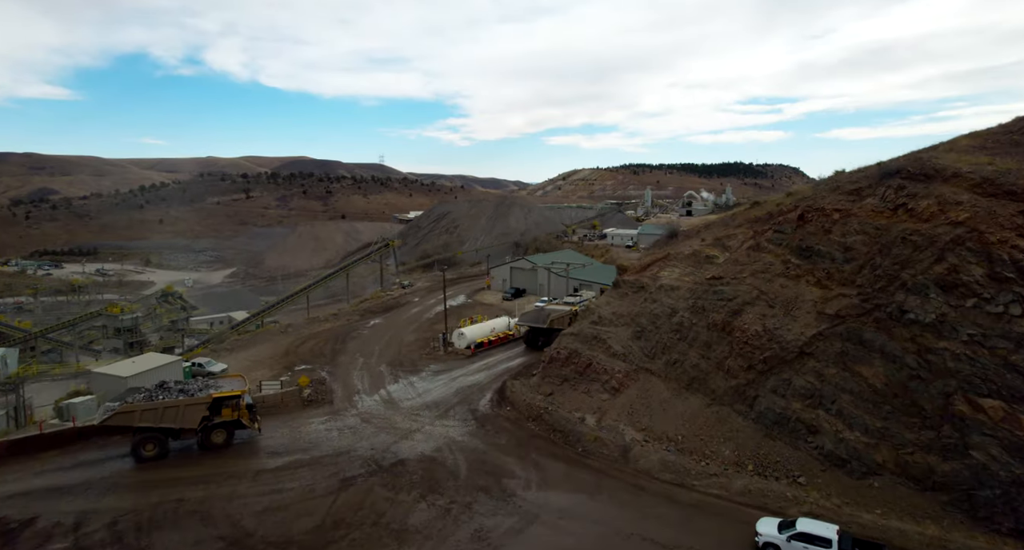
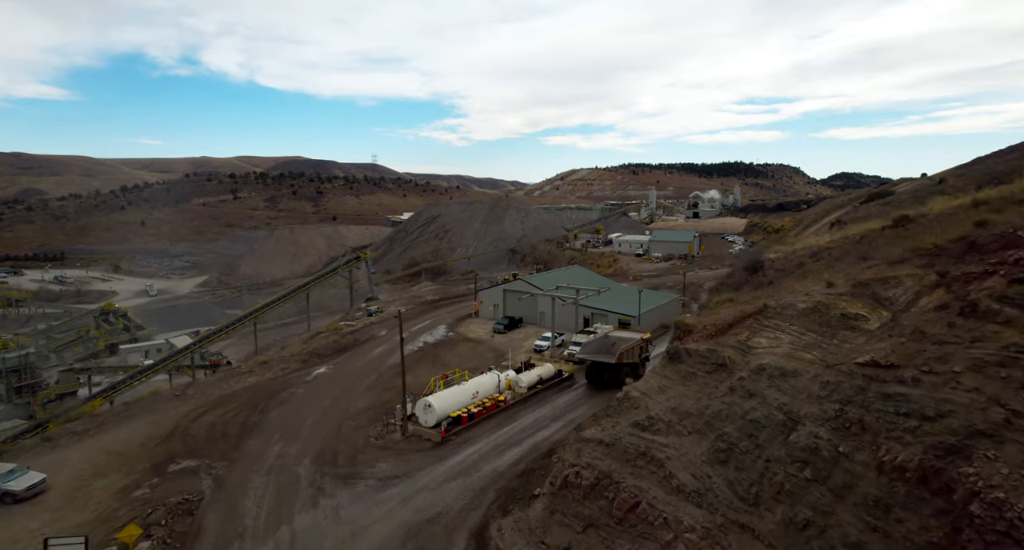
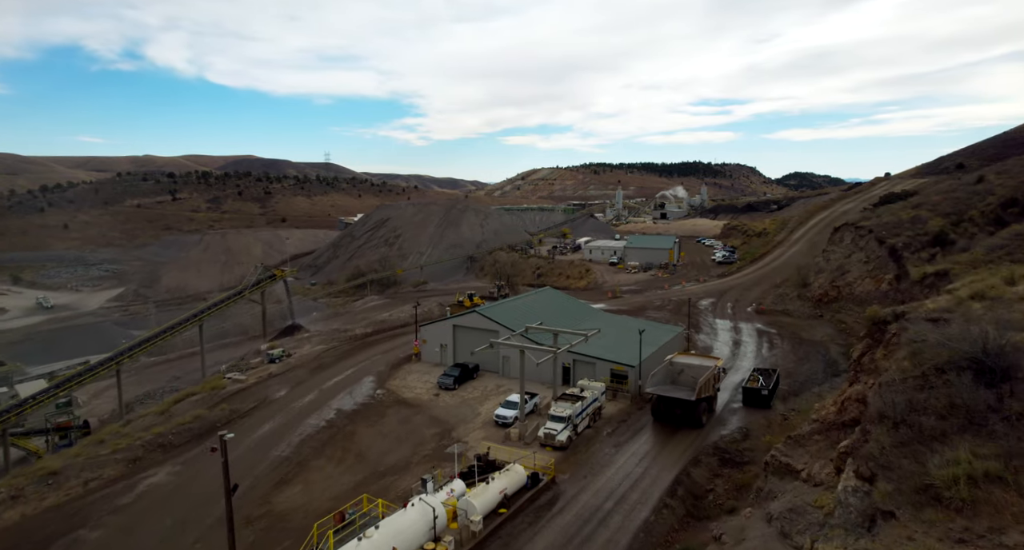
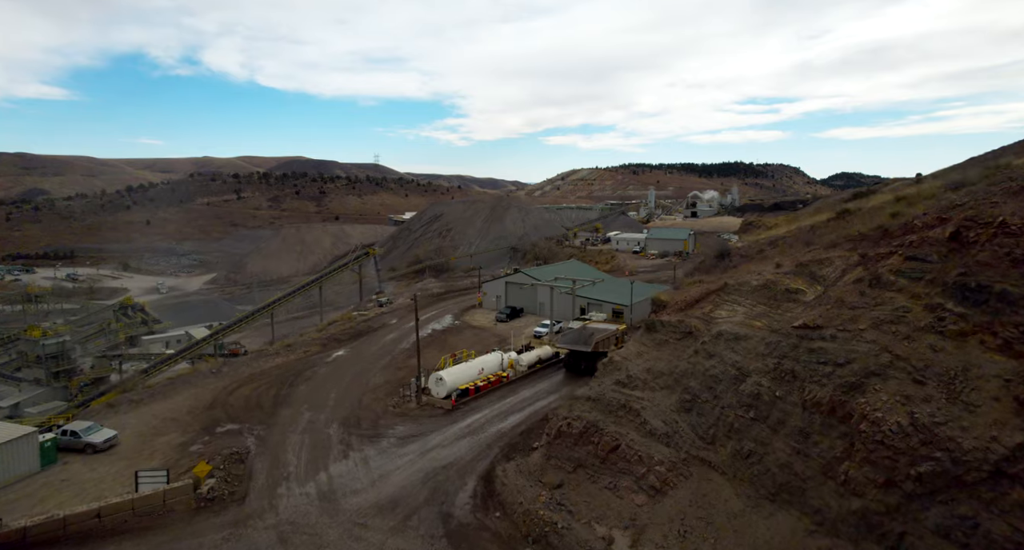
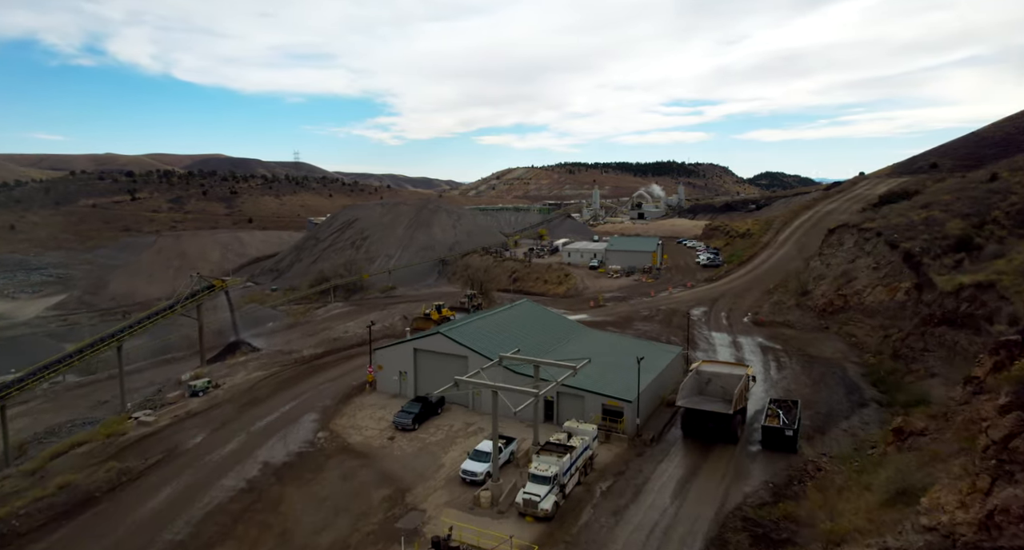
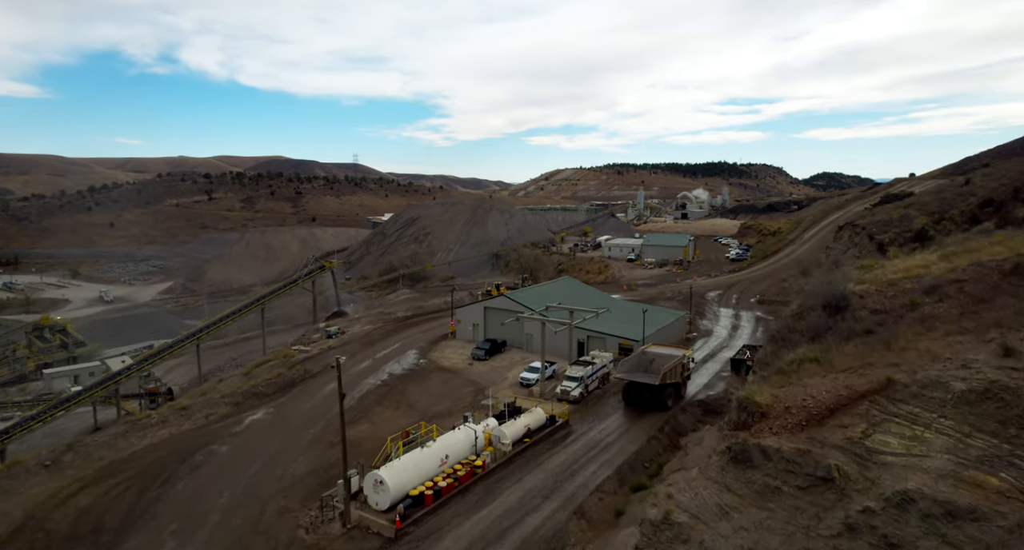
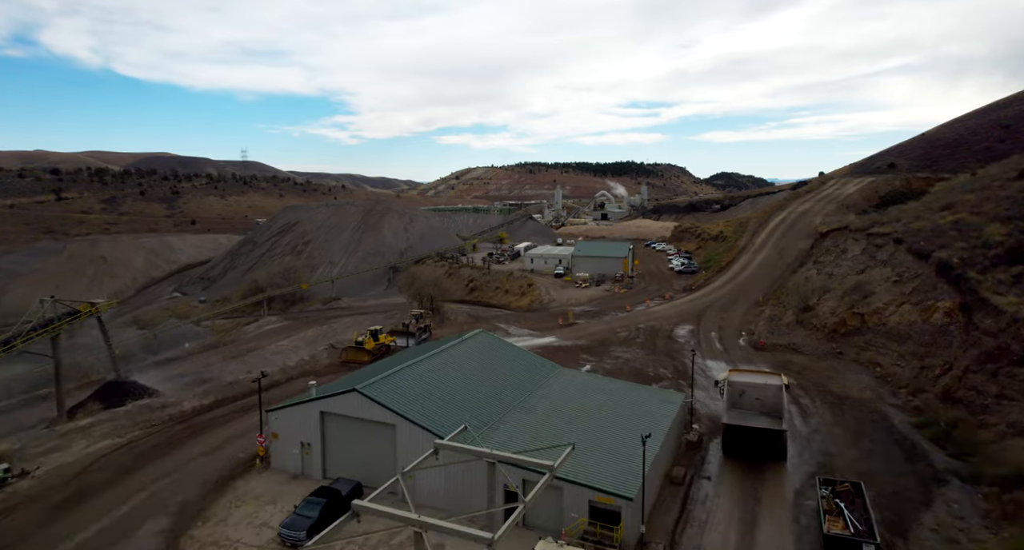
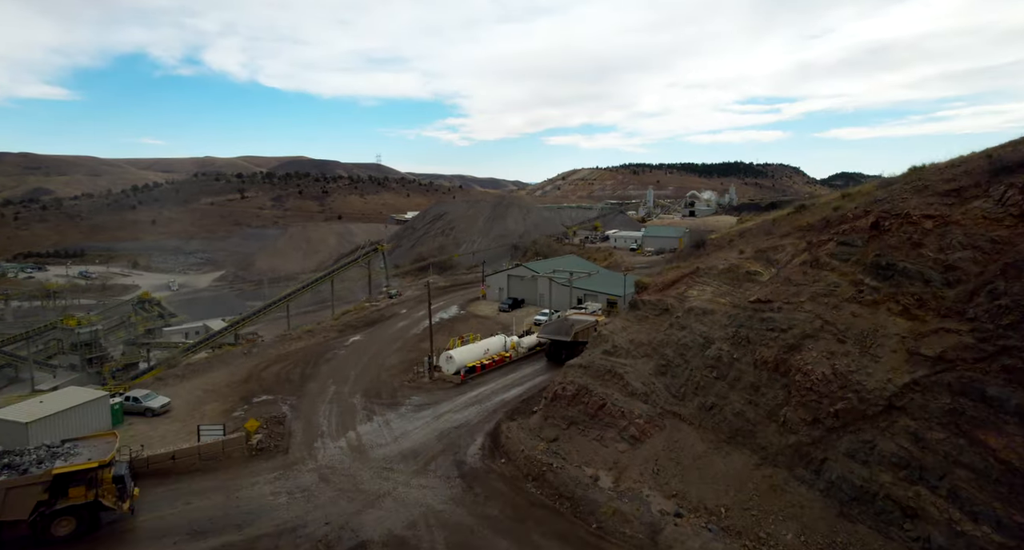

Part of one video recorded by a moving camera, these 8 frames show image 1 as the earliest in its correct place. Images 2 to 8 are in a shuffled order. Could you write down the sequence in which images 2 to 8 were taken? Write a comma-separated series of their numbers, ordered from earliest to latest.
8, 4, 2, 6, 3, 5, 7
